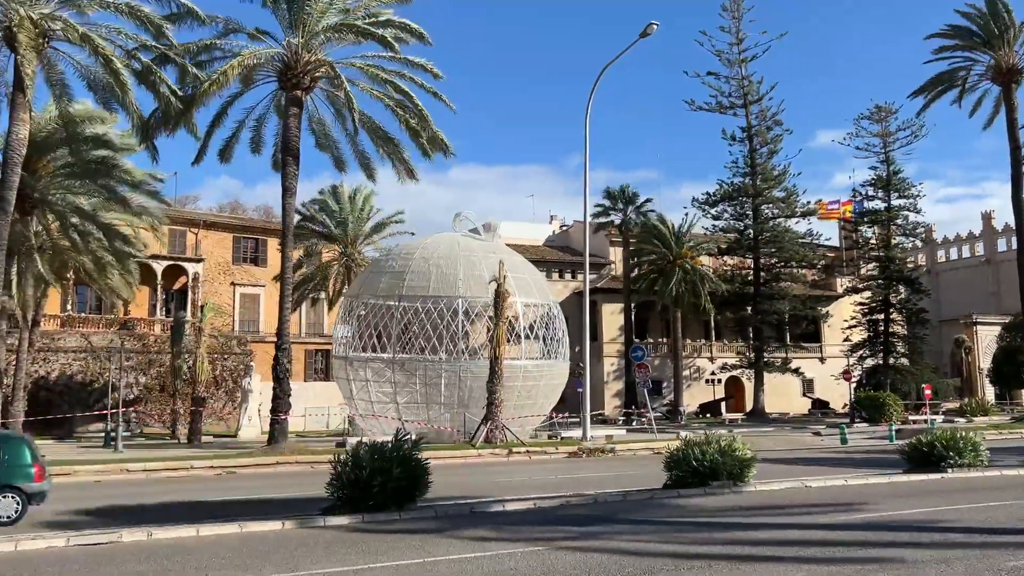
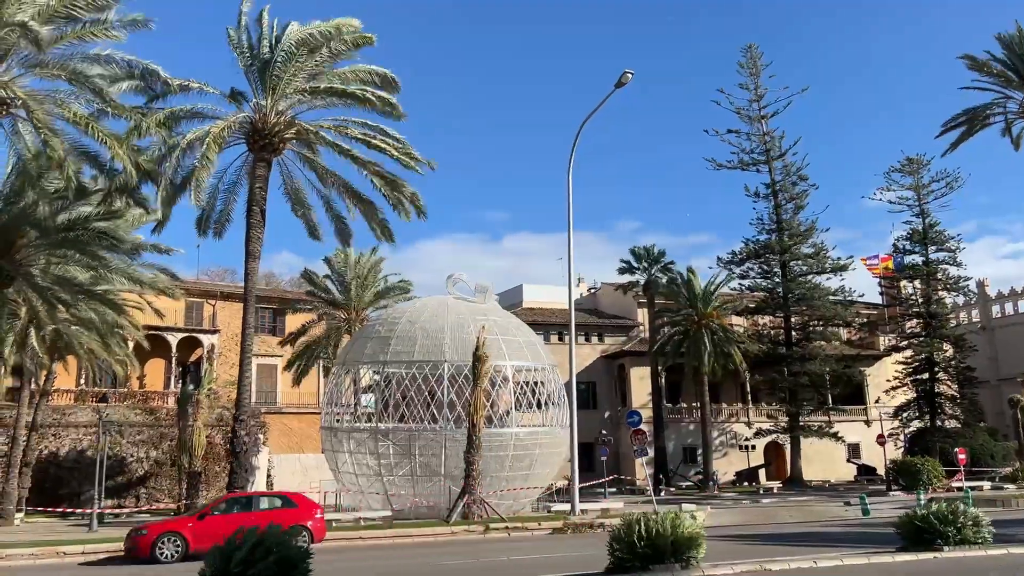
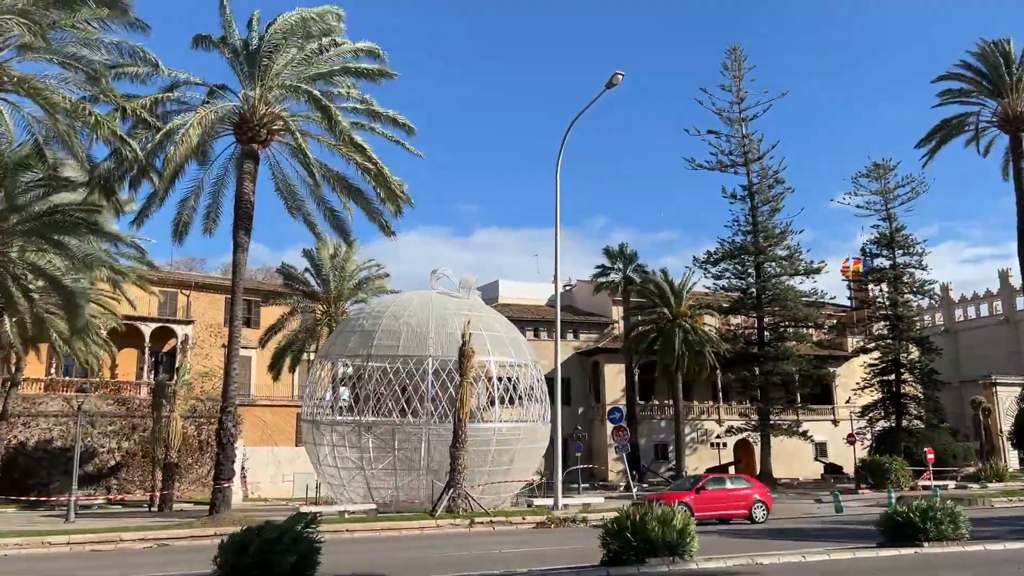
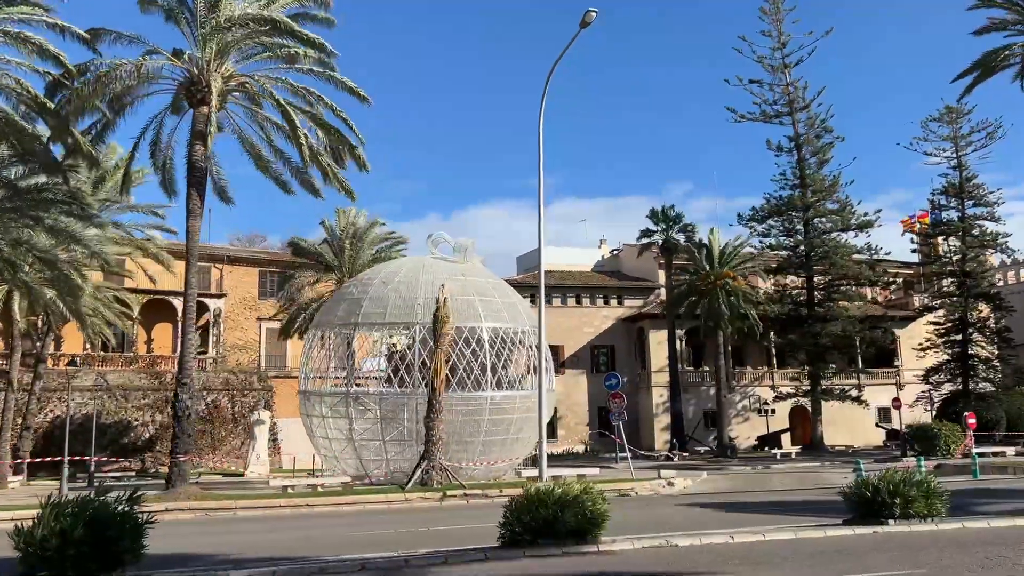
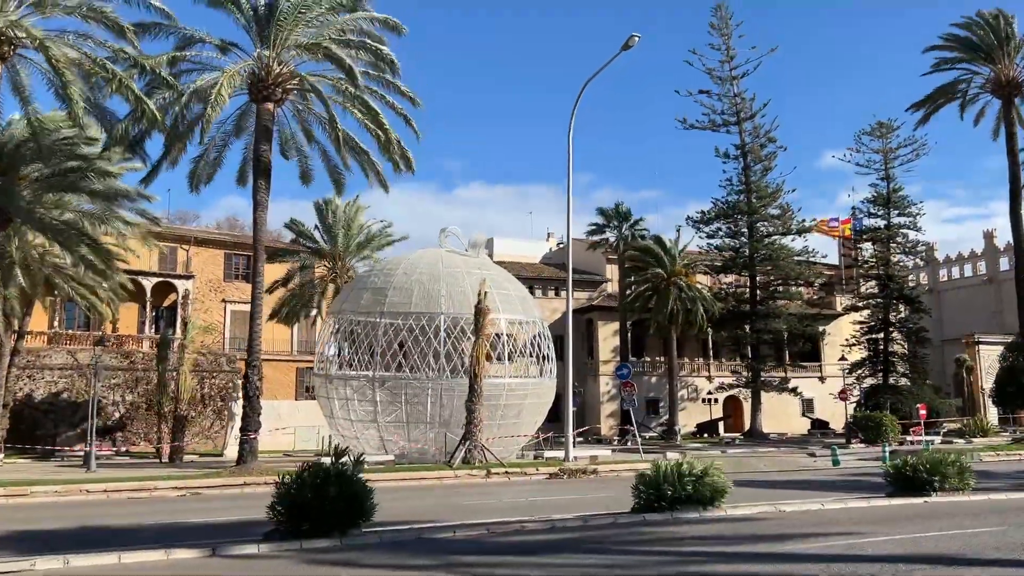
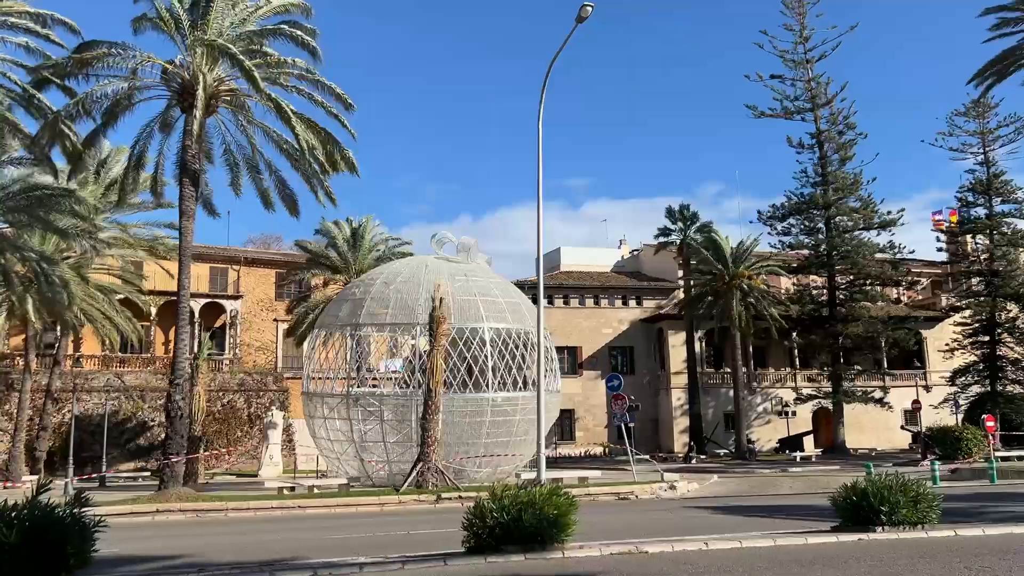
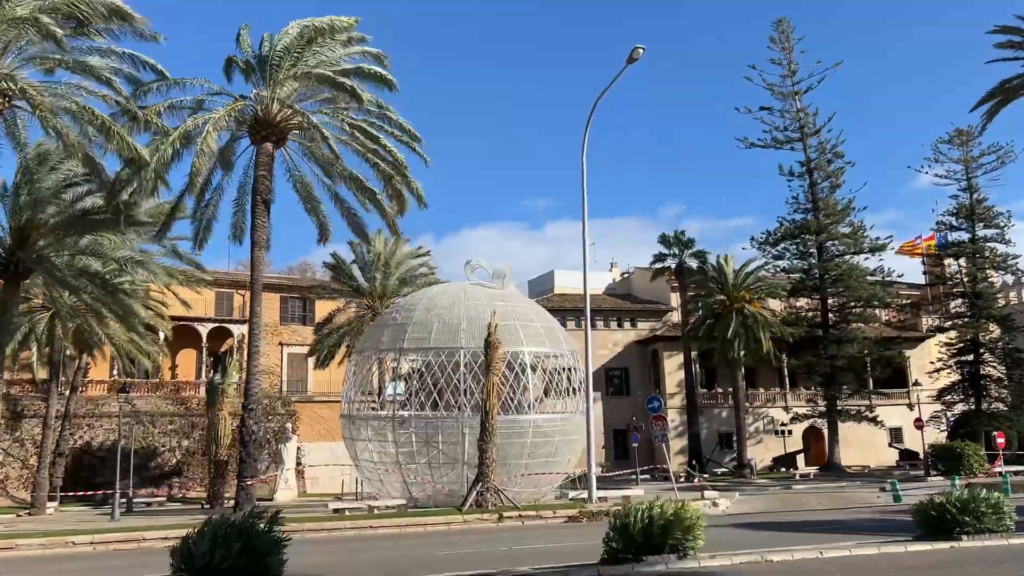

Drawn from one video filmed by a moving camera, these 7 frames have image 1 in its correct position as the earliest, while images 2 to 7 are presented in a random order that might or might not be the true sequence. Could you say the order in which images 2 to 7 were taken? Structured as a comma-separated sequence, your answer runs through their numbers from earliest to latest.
5, 3, 2, 7, 4, 6
